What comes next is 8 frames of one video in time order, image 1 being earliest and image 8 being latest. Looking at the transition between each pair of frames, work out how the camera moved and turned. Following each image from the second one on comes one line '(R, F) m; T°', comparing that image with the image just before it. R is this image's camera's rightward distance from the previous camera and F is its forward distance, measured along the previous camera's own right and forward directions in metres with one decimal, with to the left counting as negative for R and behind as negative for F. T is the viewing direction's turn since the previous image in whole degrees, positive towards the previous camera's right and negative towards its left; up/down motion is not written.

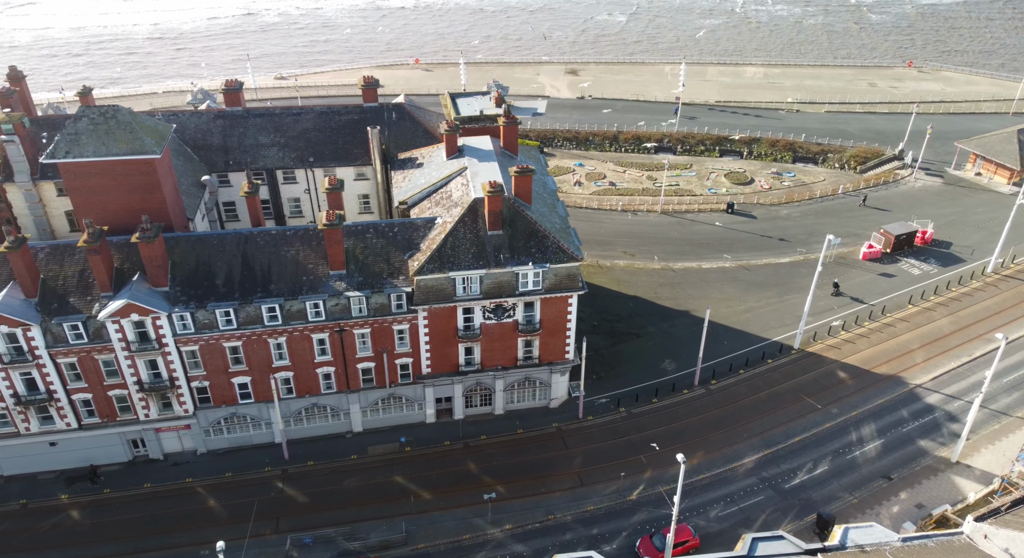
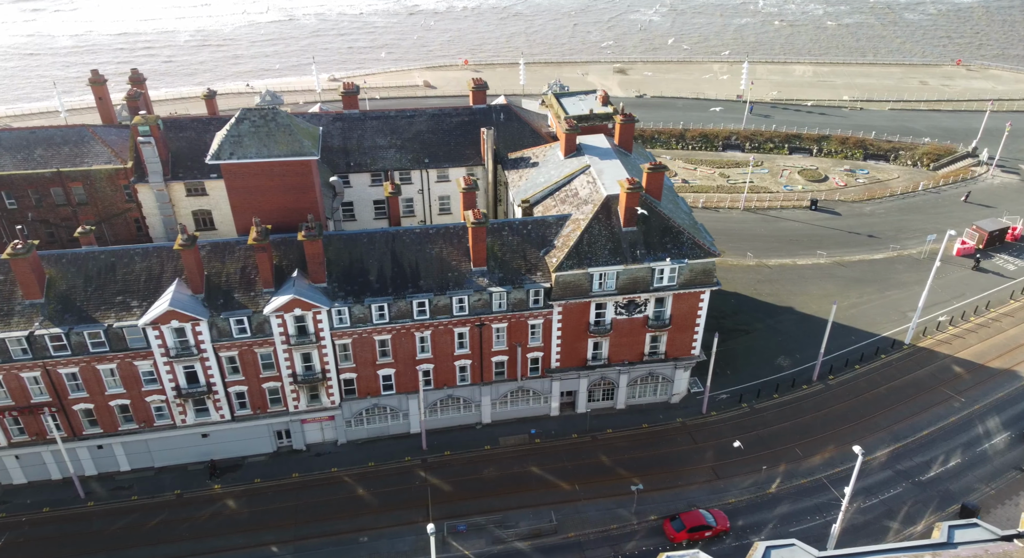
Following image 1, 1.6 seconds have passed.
(-9.4, -1.2) m; -1°
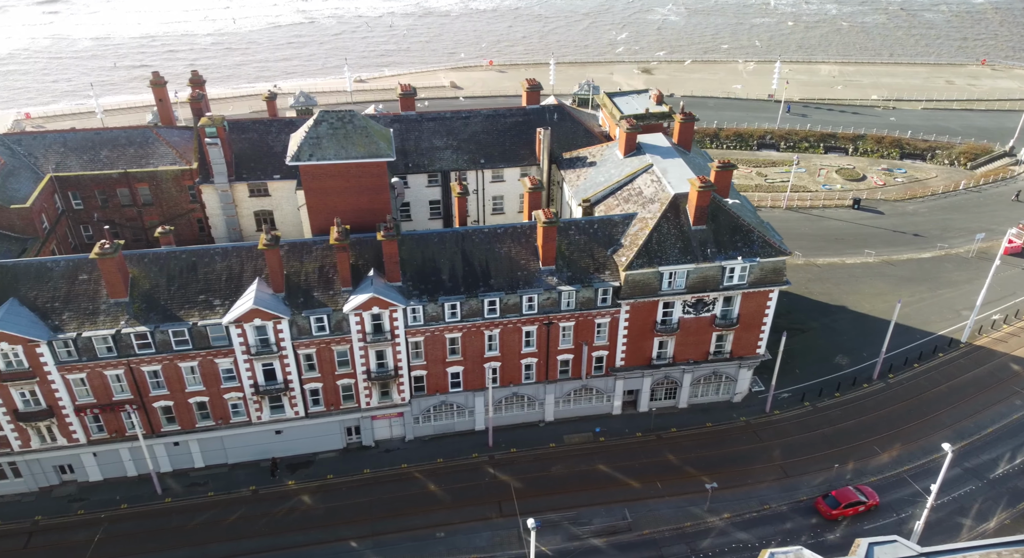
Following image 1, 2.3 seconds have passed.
(-4.8, -0.5) m; -1°
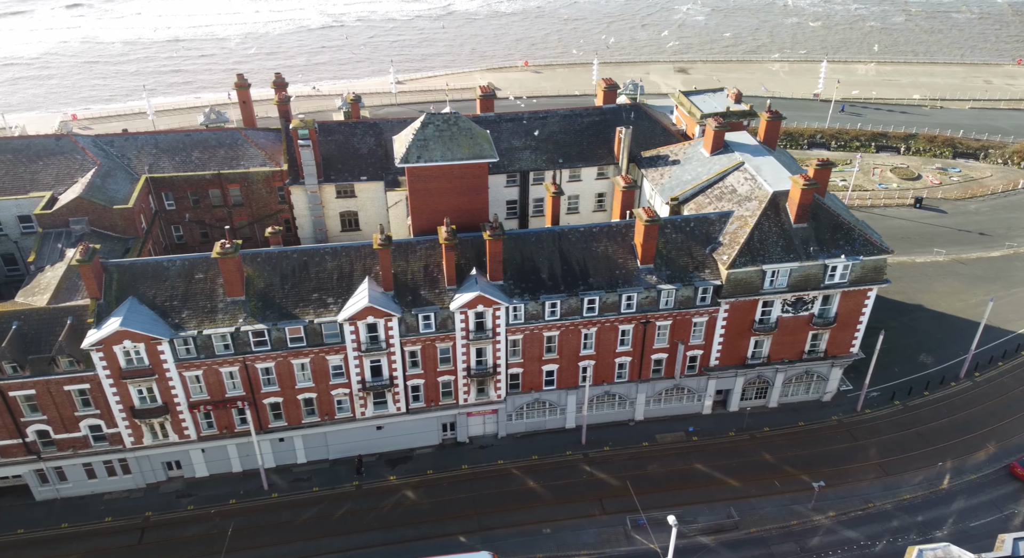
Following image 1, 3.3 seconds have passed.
(-6.9, -0.5) m; -1°
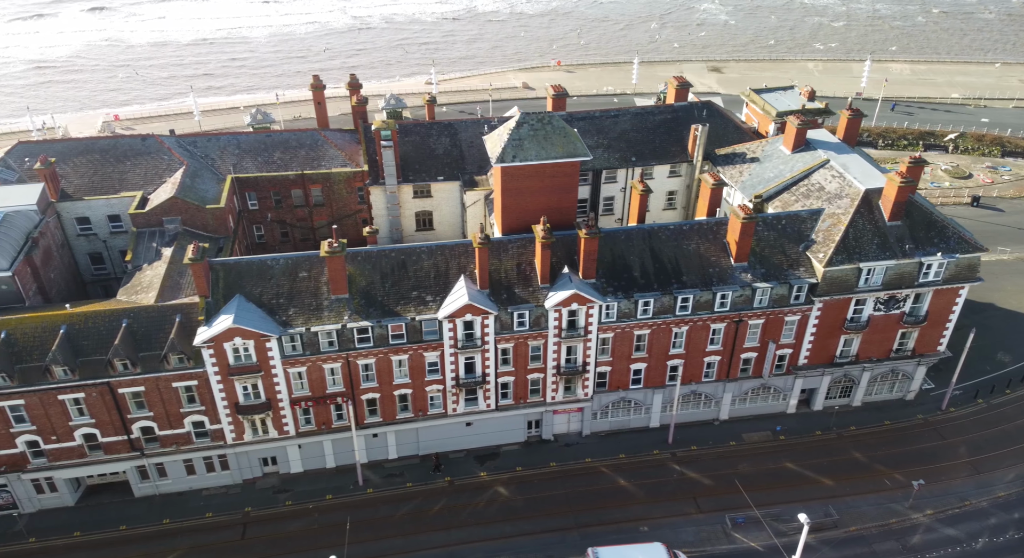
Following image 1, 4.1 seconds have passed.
(-6.5, -0.3) m; -1°
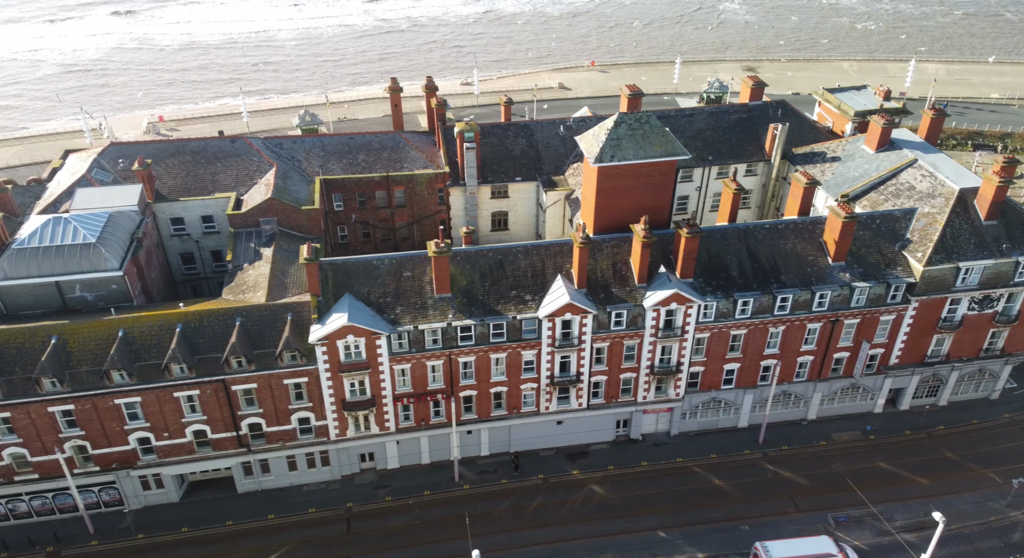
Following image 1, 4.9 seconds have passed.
(-6.7, -0.5) m; -1°
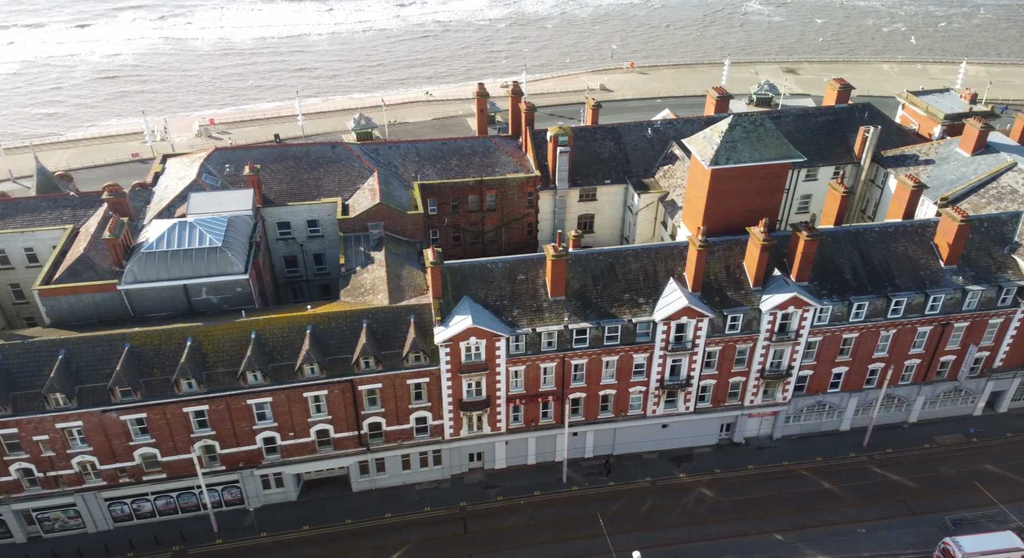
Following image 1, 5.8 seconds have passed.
(-7.8, -0.7) m; -1°
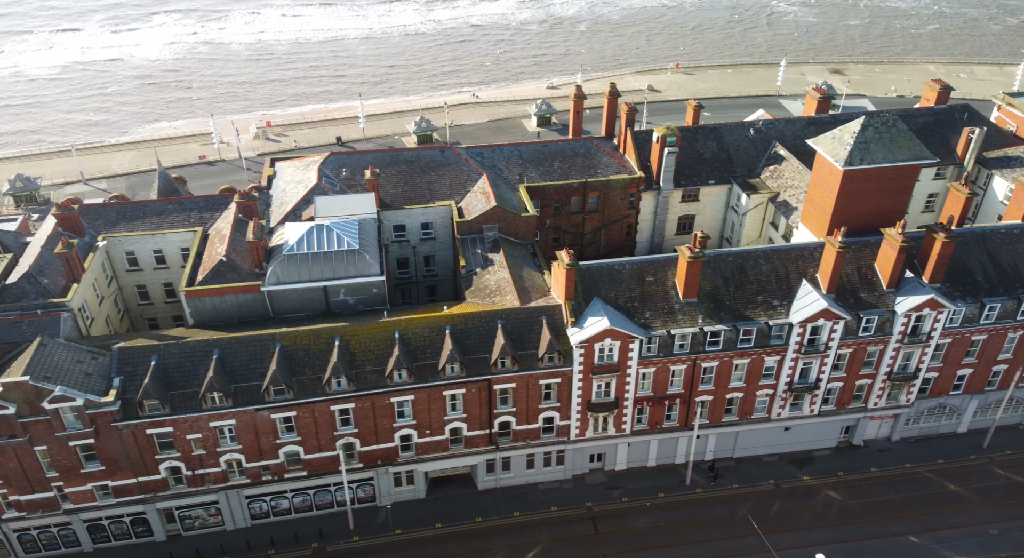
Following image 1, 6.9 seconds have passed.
(-9.0, -0.6) m; -1°
